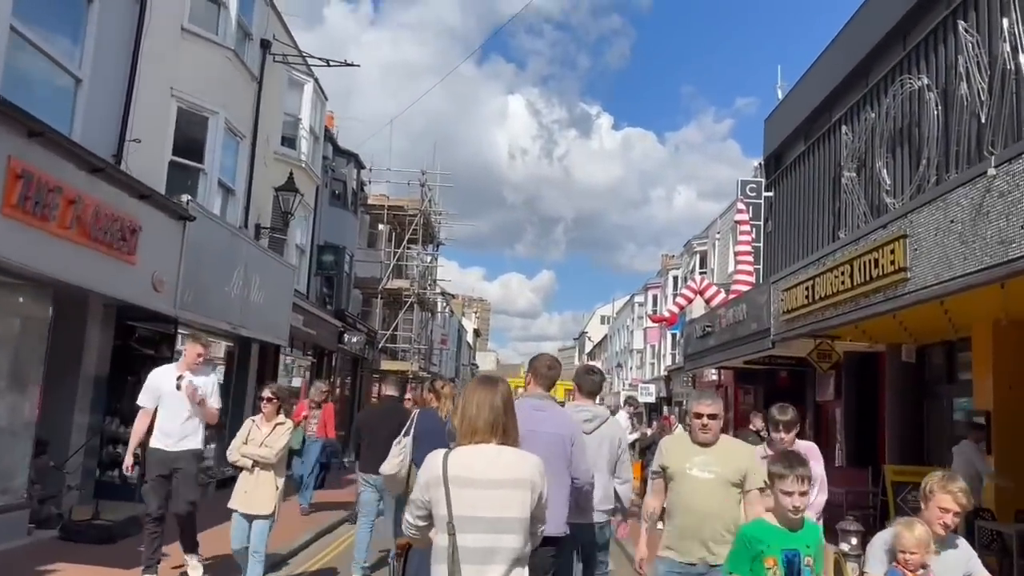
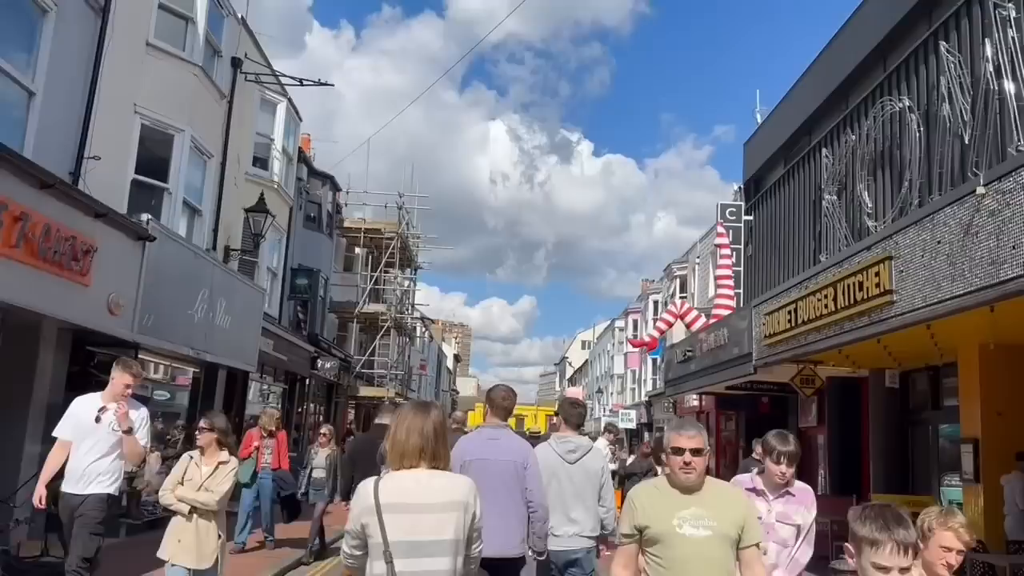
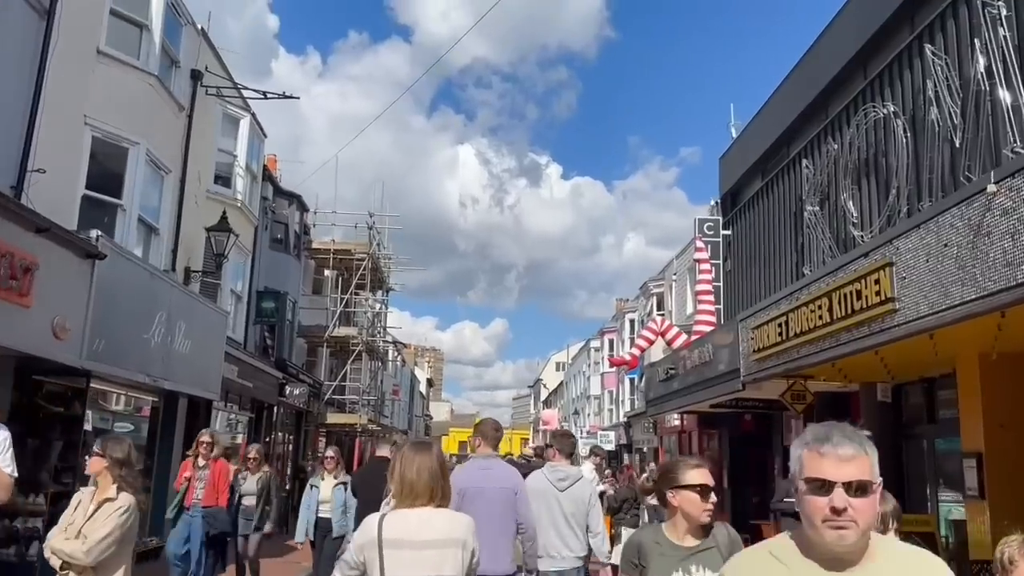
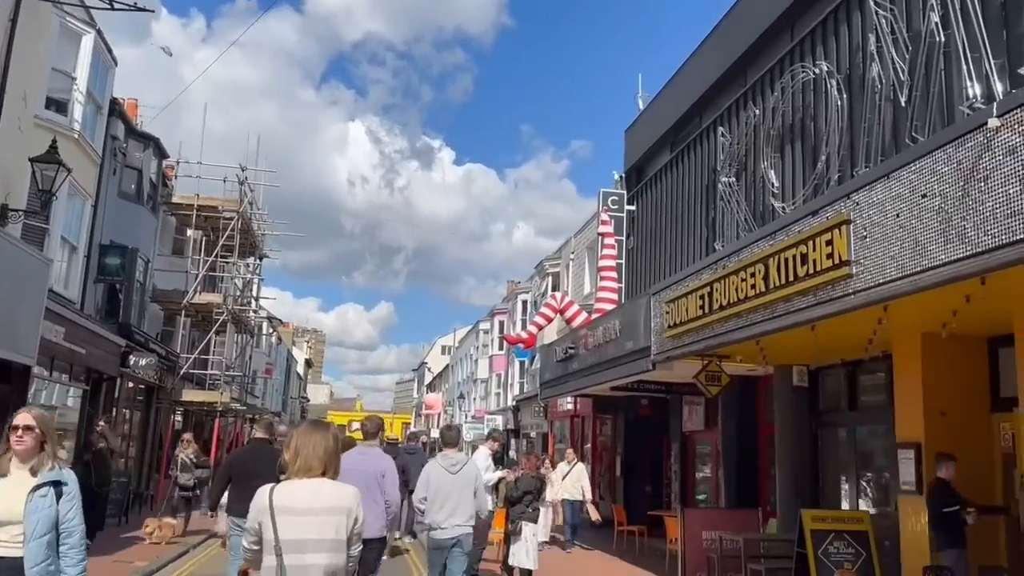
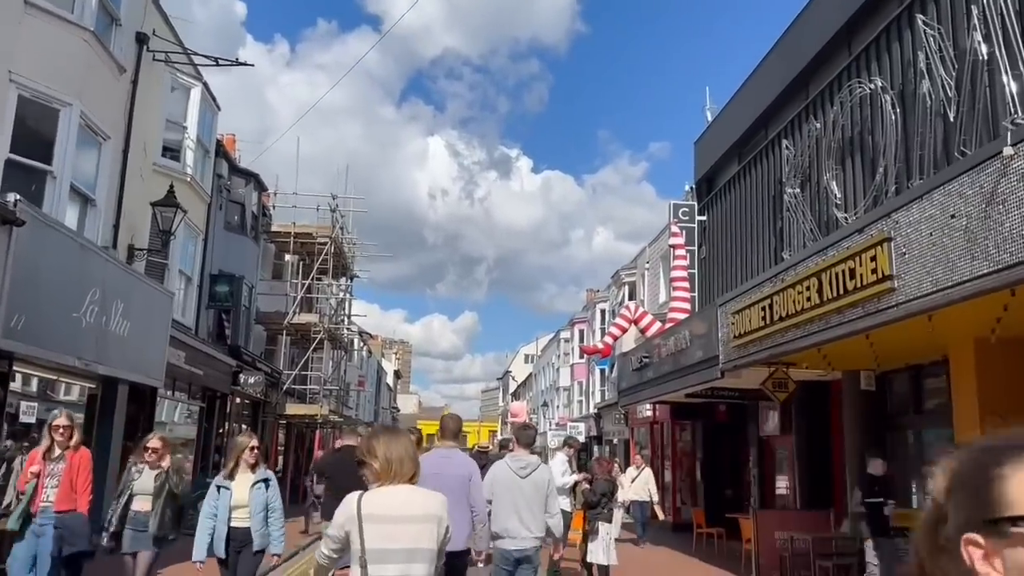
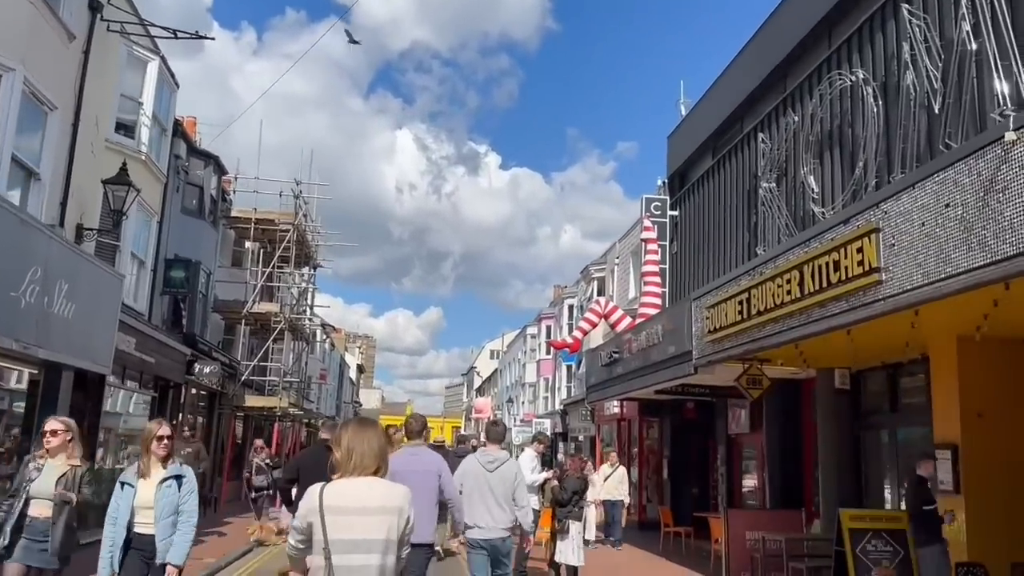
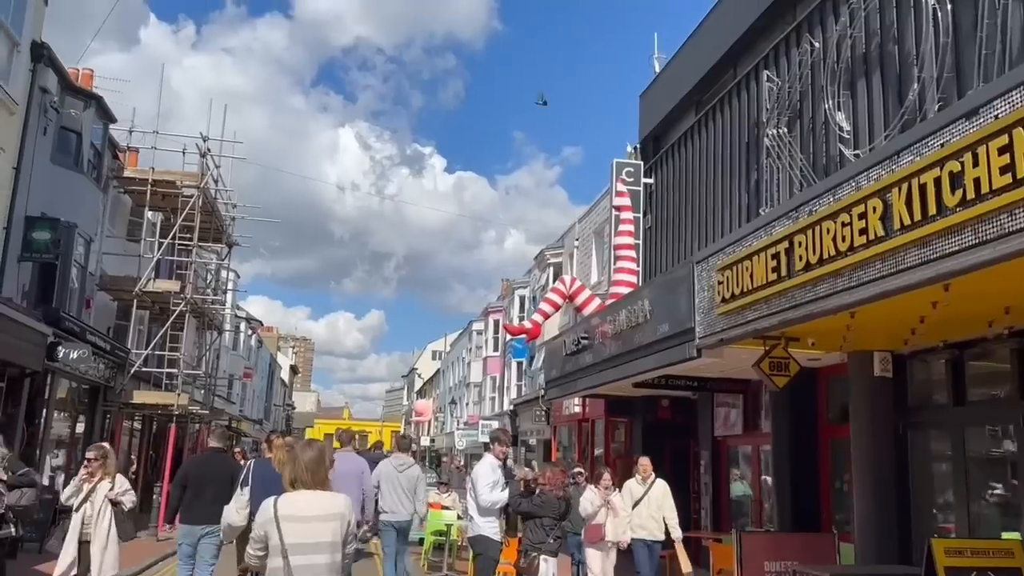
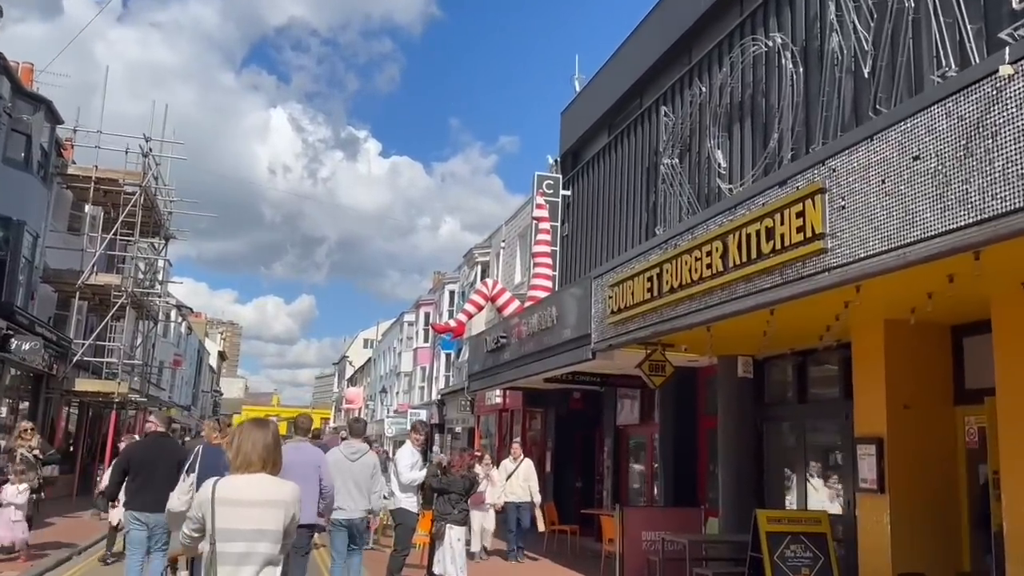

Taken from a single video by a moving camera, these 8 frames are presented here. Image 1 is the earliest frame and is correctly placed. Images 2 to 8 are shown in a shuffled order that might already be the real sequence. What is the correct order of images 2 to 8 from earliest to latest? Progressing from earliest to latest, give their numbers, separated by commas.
2, 3, 5, 6, 4, 8, 7
